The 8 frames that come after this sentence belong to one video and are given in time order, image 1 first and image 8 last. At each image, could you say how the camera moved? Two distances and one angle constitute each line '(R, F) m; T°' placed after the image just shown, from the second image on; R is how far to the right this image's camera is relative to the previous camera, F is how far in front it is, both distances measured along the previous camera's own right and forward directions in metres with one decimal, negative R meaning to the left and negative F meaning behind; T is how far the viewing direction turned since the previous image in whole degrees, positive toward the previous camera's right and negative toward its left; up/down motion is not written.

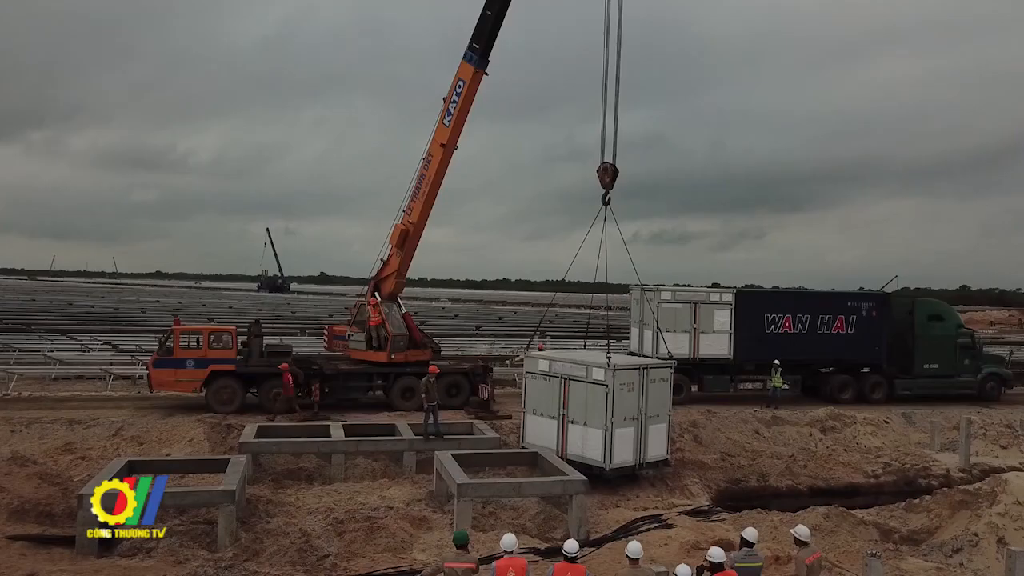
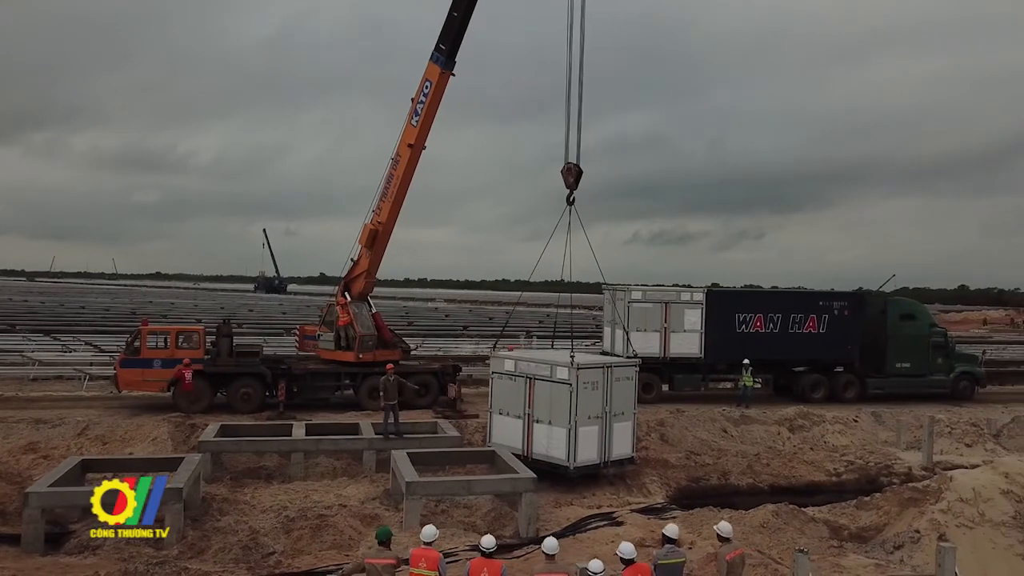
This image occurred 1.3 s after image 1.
(+0.8, -0.1) m; 0°
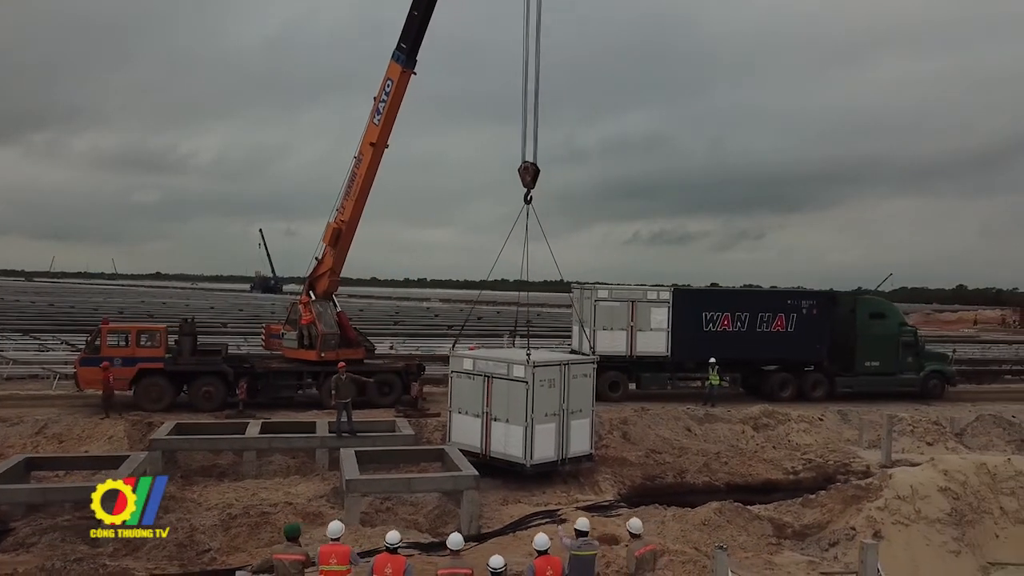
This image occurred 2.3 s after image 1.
(+0.9, 0.0) m; 0°
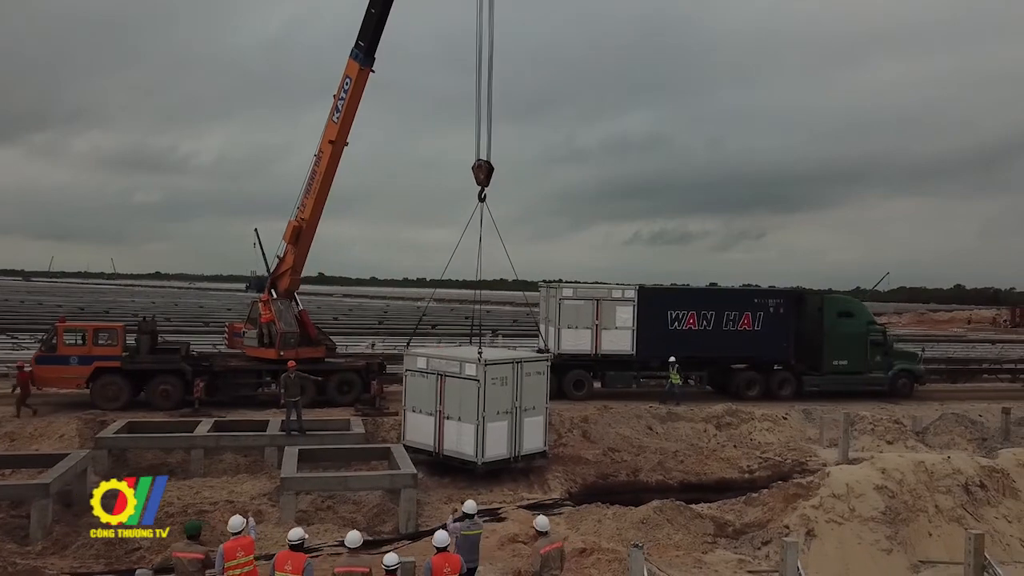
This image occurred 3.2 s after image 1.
(+1.0, 0.0) m; 0°
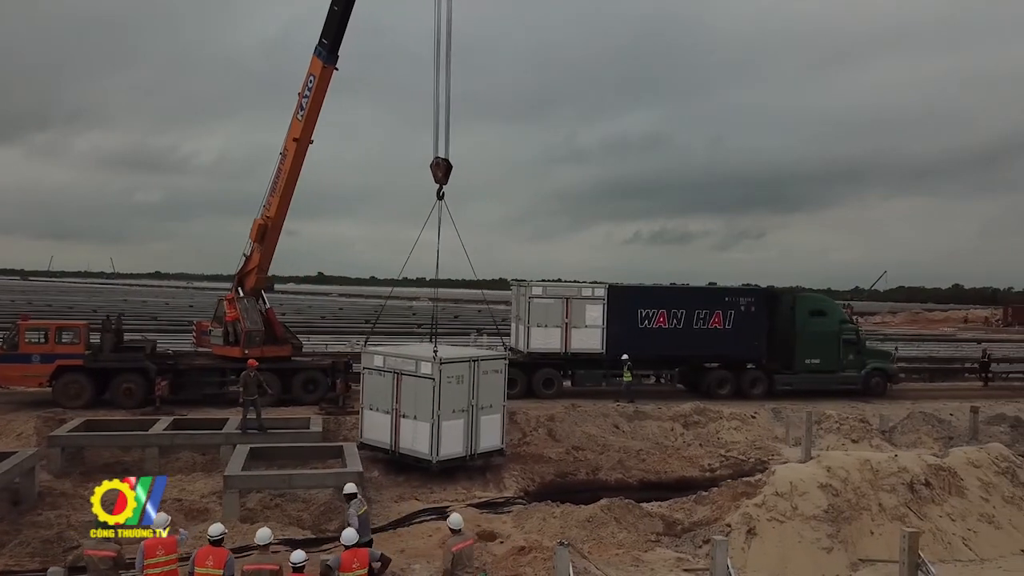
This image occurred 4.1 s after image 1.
(+0.8, 0.0) m; 0°
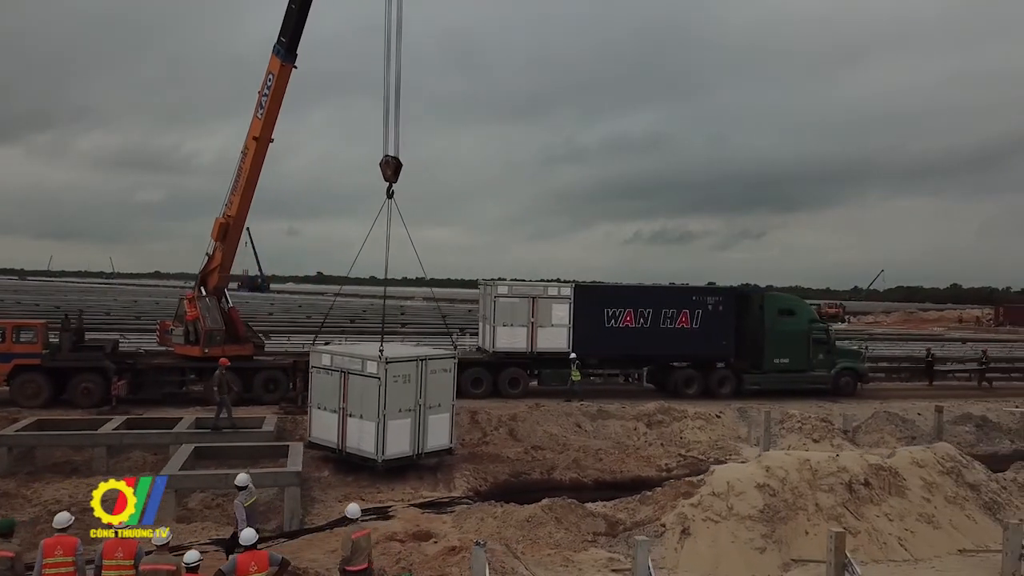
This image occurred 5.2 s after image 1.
(+0.9, +0.1) m; 0°
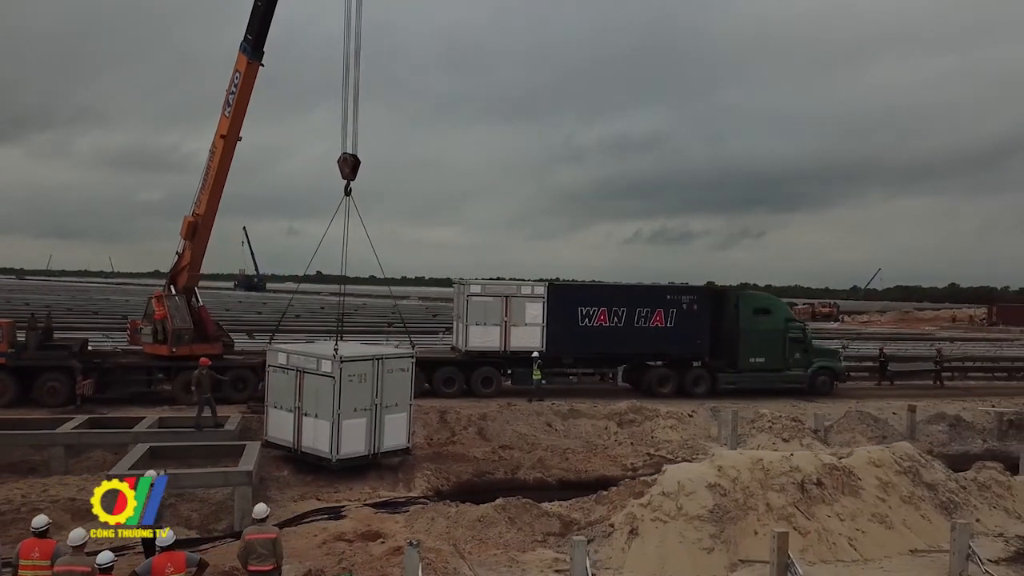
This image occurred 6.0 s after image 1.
(+0.7, +0.1) m; 0°
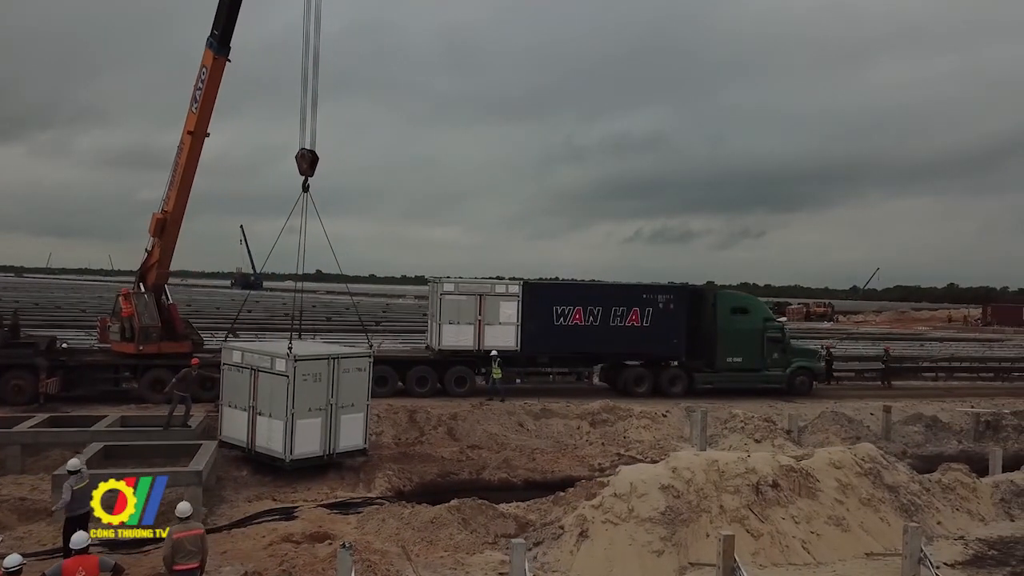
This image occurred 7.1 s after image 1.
(+0.7, +0.2) m; 0°
